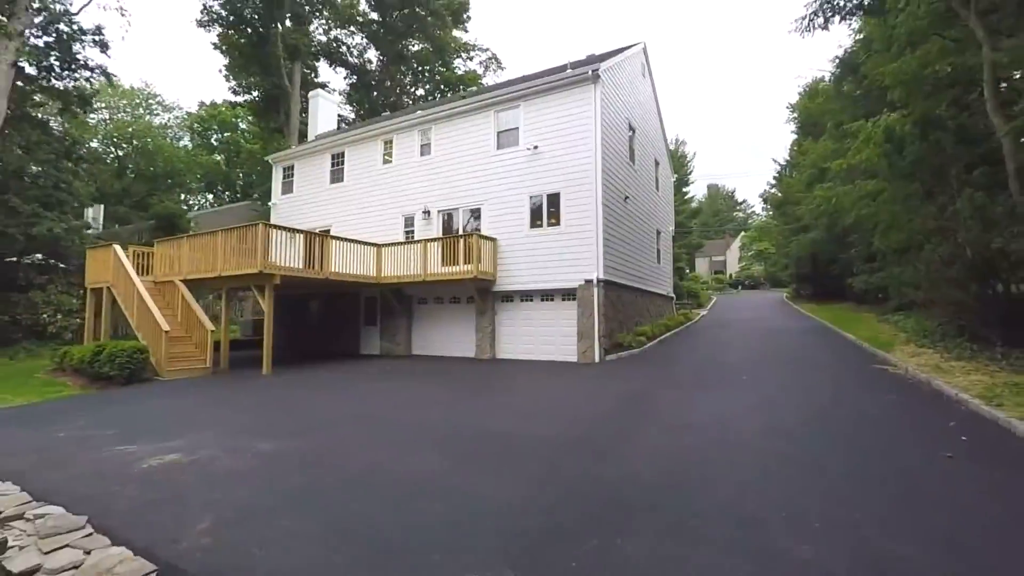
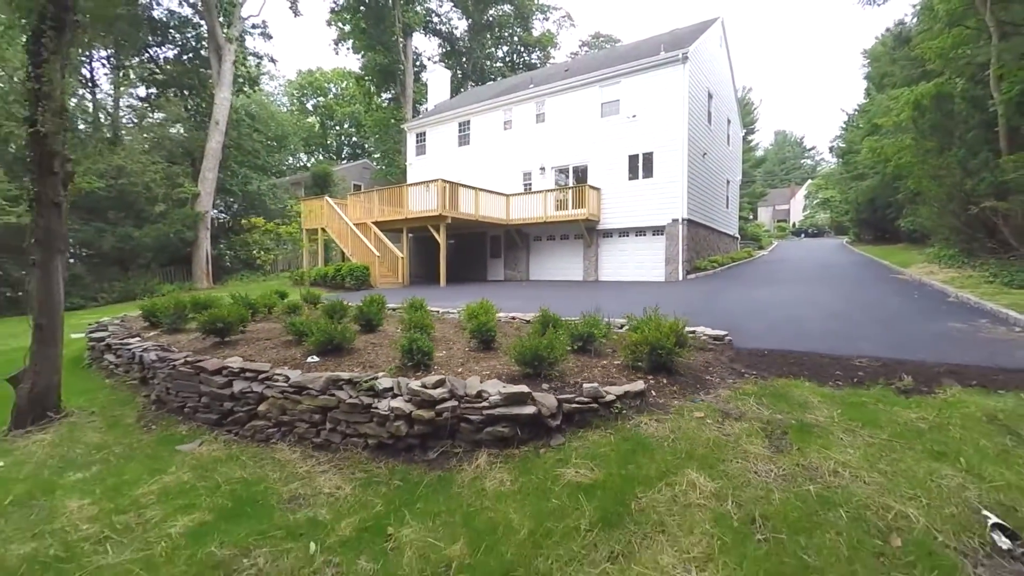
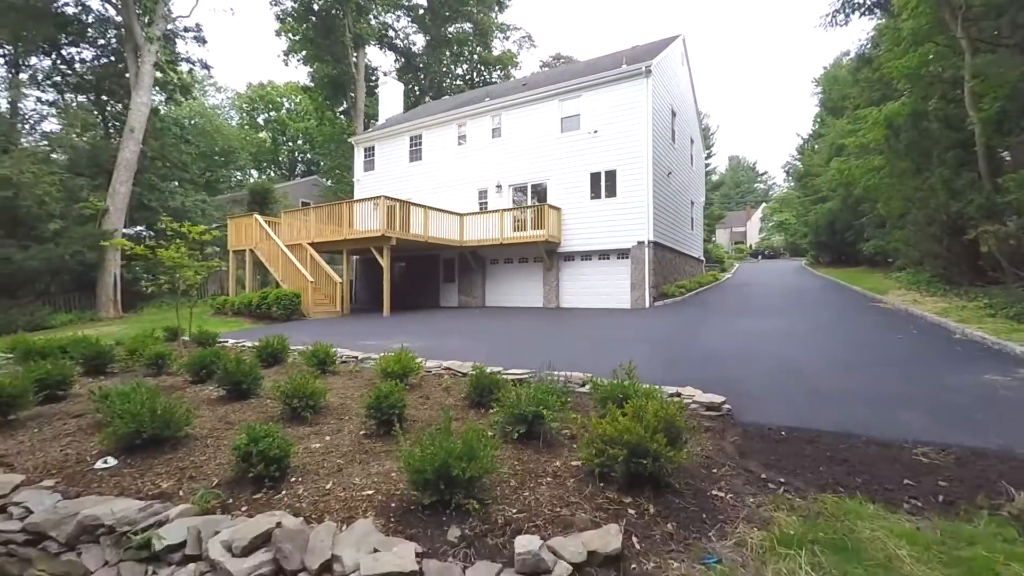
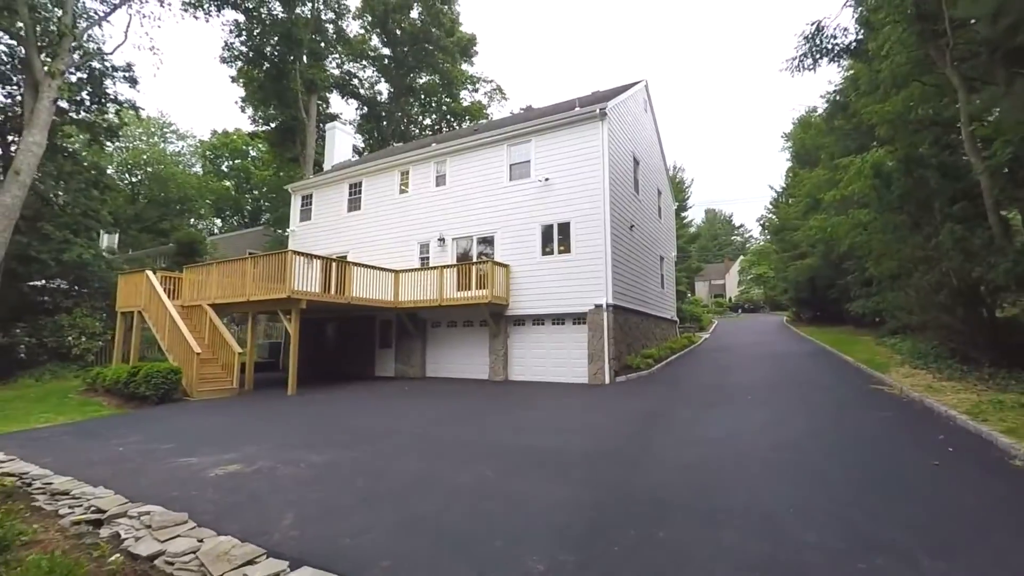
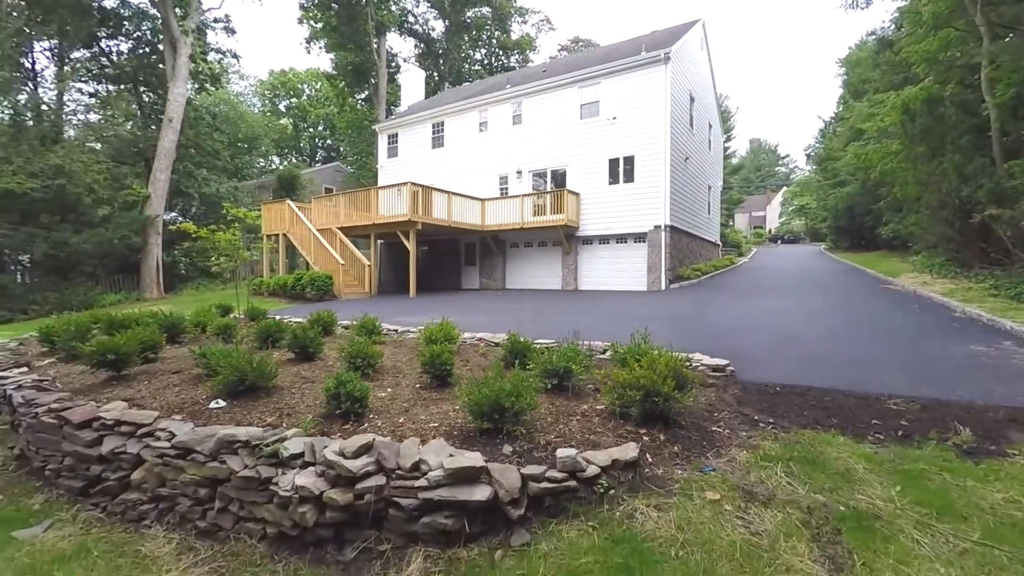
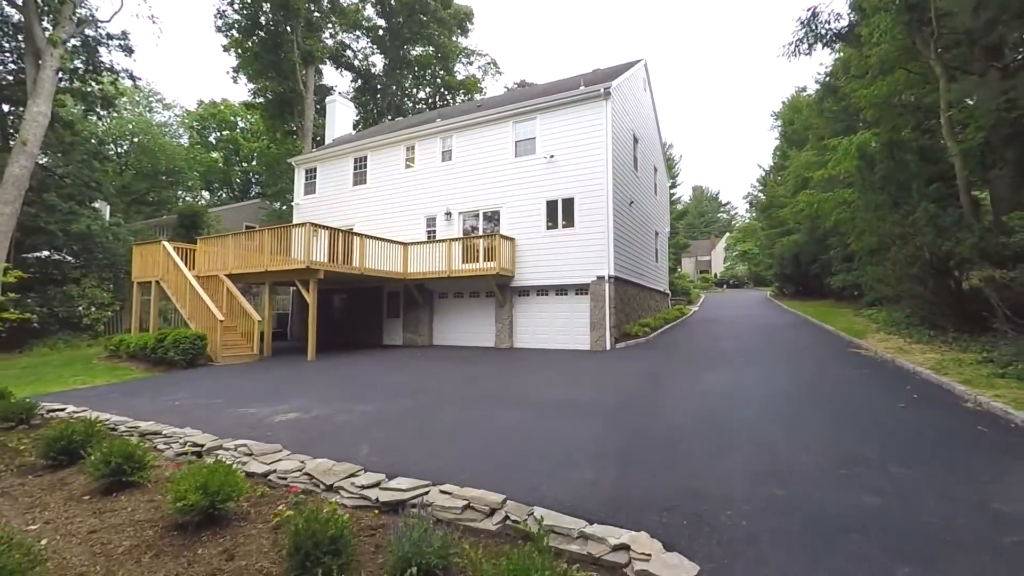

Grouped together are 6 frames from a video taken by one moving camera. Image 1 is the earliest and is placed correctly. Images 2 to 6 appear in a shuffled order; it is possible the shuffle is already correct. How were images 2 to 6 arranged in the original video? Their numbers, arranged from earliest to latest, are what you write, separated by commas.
4, 6, 3, 5, 2
